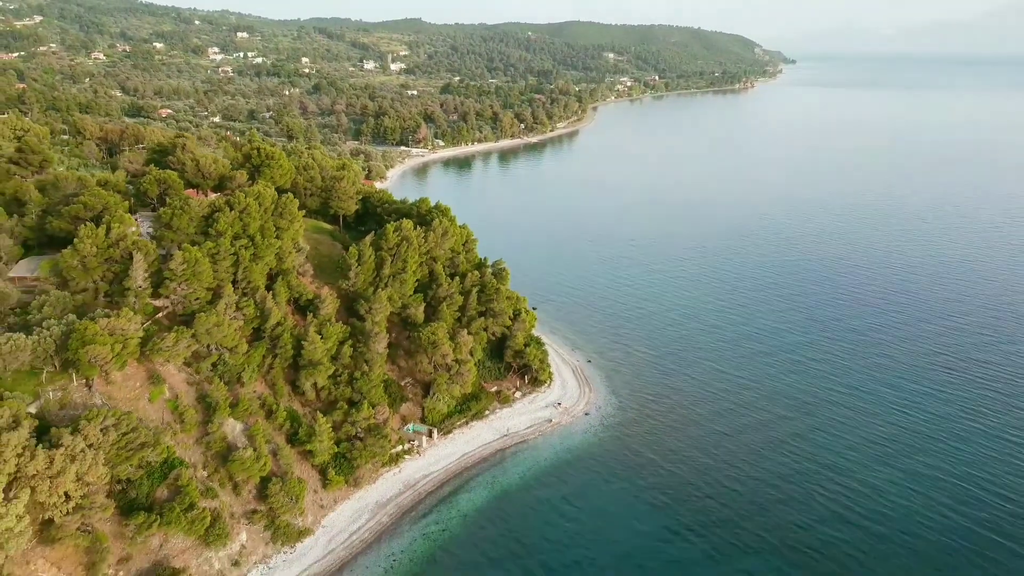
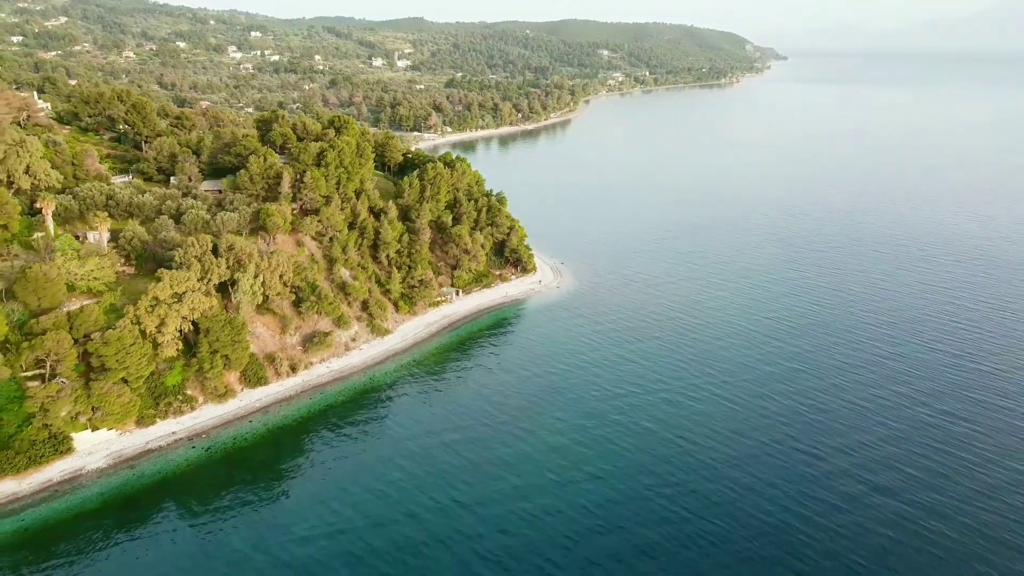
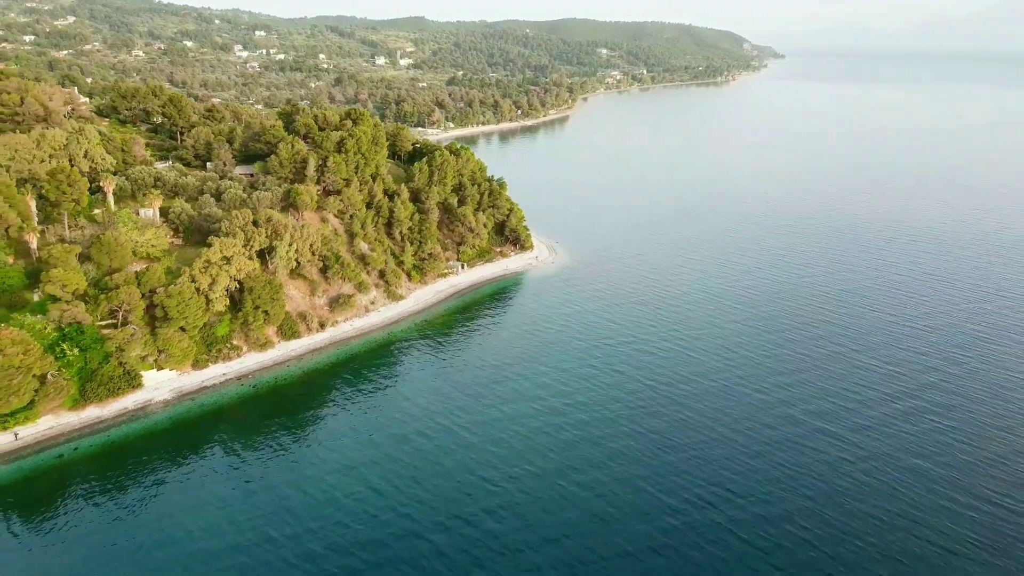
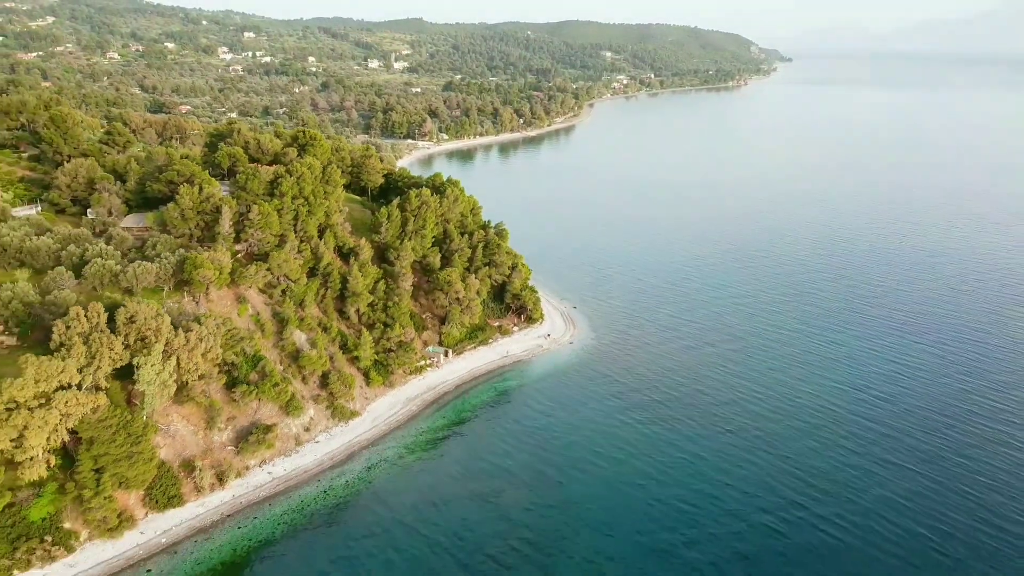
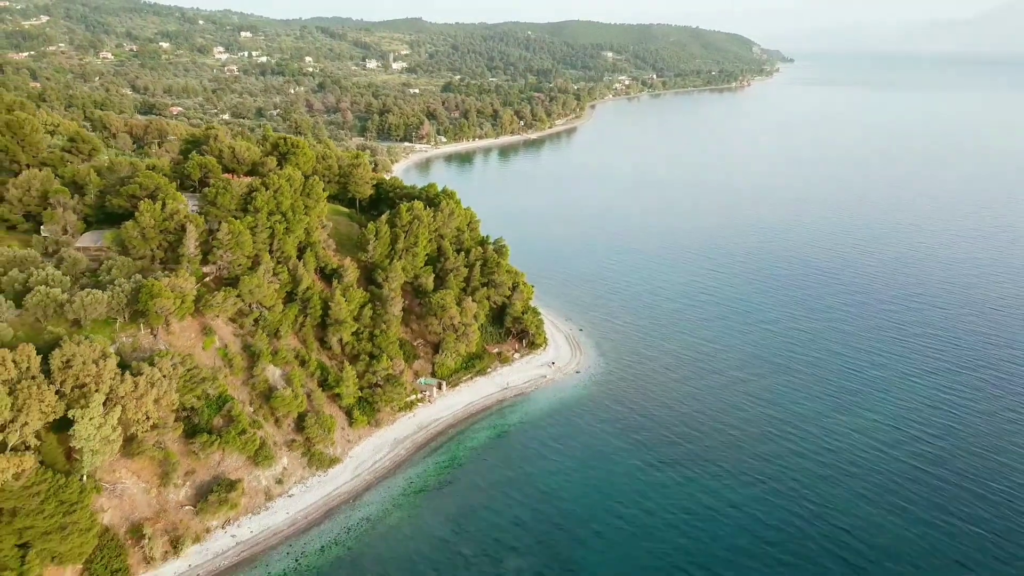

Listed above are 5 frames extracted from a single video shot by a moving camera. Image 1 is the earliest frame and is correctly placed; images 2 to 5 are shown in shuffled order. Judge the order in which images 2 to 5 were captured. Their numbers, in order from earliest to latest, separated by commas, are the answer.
5, 4, 2, 3
